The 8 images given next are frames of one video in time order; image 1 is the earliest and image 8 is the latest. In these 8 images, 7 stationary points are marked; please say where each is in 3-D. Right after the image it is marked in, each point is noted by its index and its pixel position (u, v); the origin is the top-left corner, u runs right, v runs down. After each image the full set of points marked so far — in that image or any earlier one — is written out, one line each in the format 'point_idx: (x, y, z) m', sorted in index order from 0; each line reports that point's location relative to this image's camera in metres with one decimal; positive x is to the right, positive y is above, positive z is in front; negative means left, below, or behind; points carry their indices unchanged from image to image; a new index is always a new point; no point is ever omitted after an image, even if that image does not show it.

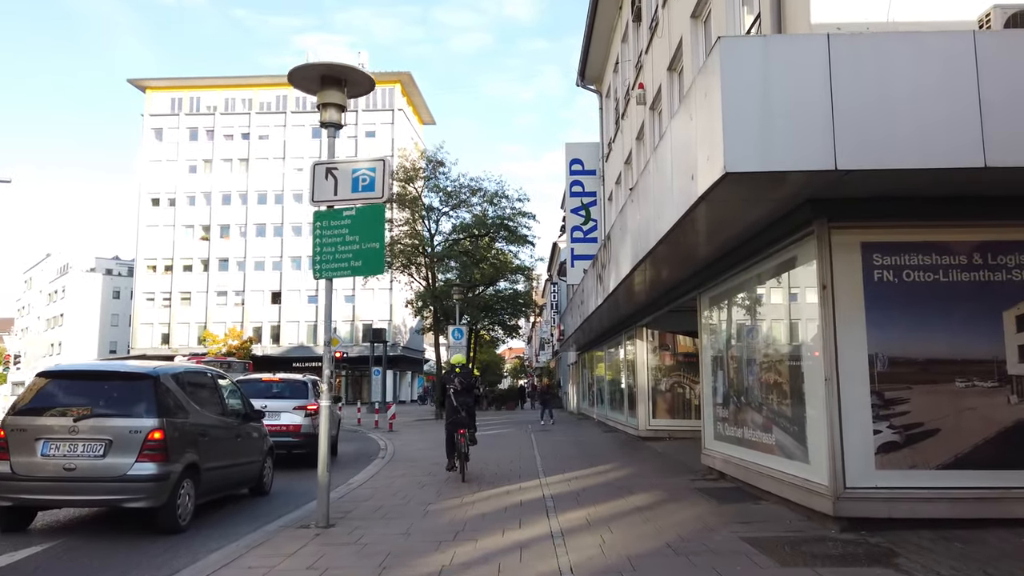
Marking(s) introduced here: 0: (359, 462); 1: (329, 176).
0: (-3.2, -3.6, +15.7) m
1: (-2.0, +1.2, +8.1) m
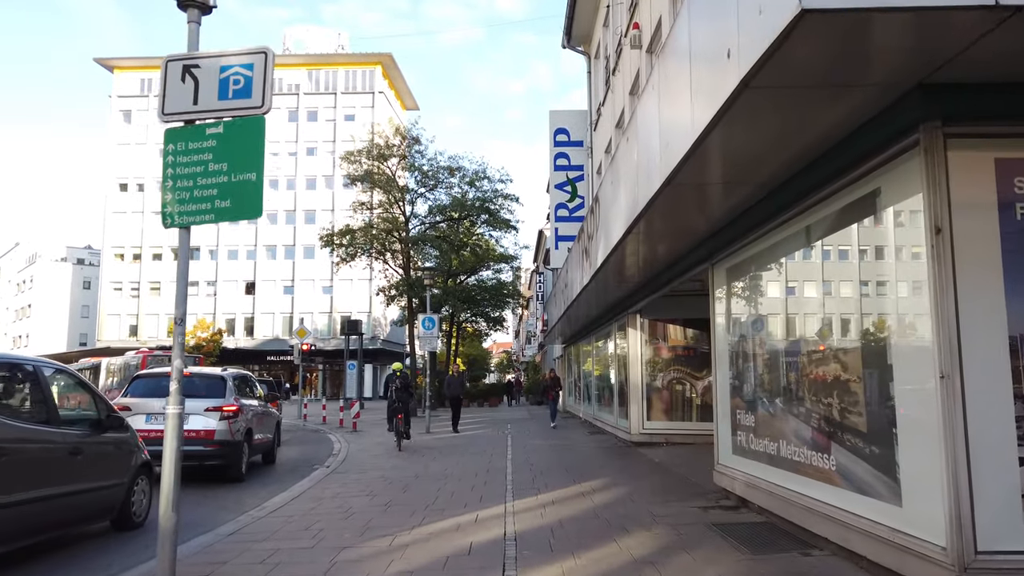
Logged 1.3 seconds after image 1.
0: (-3.7, -3.2, +13.2) m
1: (-2.4, +1.5, +5.5) m
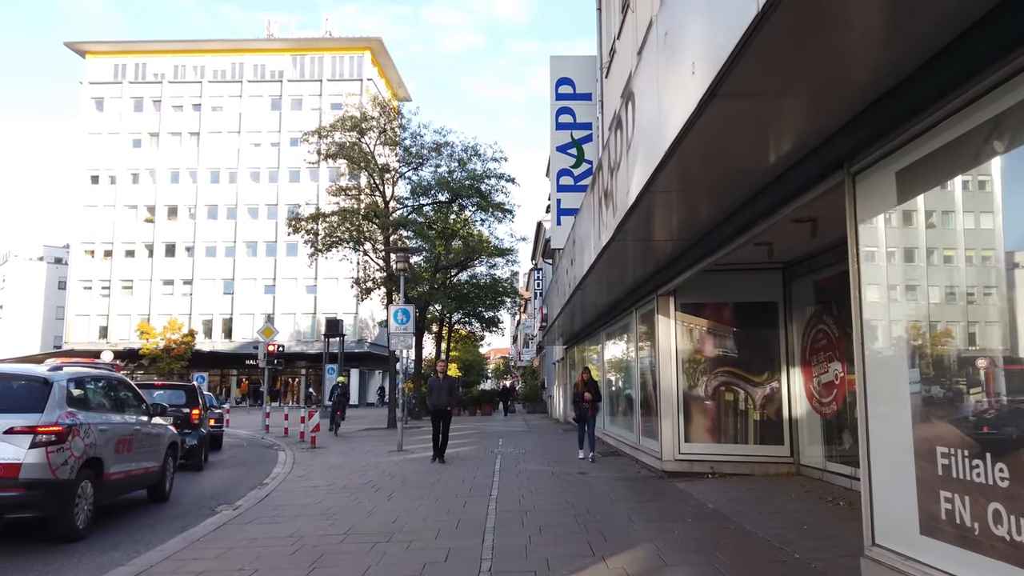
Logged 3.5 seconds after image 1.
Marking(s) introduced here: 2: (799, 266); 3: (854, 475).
0: (-3.9, -2.8, +9.3) m
1: (-2.5, +2.0, +1.6) m
2: (+3.8, +0.3, +10.0) m
3: (+3.9, -2.1, +8.6) m
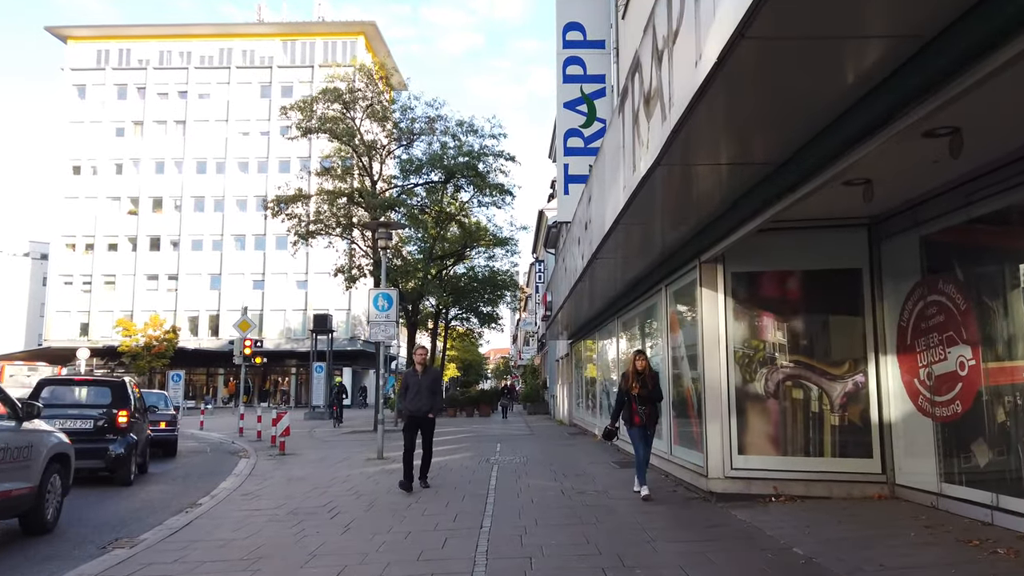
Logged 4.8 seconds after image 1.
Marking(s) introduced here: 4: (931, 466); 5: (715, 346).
0: (-3.9, -2.4, +6.7) m
1: (-2.5, +2.4, -0.9) m
2: (+3.8, +0.7, +7.5) m
3: (+3.9, -1.7, +6.0) m
4: (+3.8, -1.6, +6.9) m
5: (+2.2, -0.6, +8.2) m
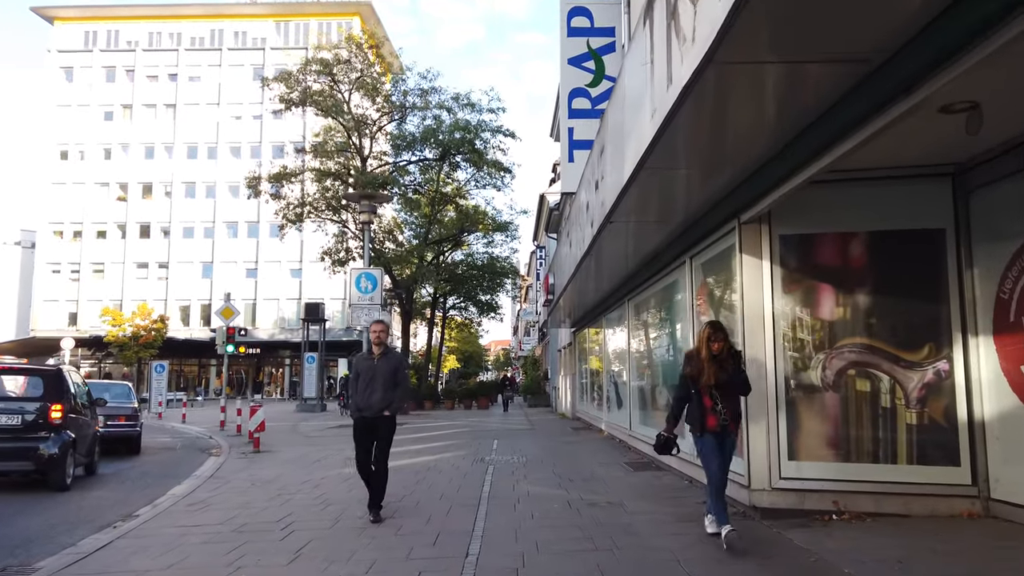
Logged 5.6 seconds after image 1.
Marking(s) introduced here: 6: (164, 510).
0: (-4.0, -2.1, +5.2) m
1: (-2.6, +2.6, -2.5) m
2: (+3.8, +1.0, +5.9) m
3: (+3.8, -1.5, +4.5) m
4: (+3.8, -1.4, +5.4) m
5: (+2.2, -0.3, +6.6) m
6: (-3.8, -2.5, +8.3) m
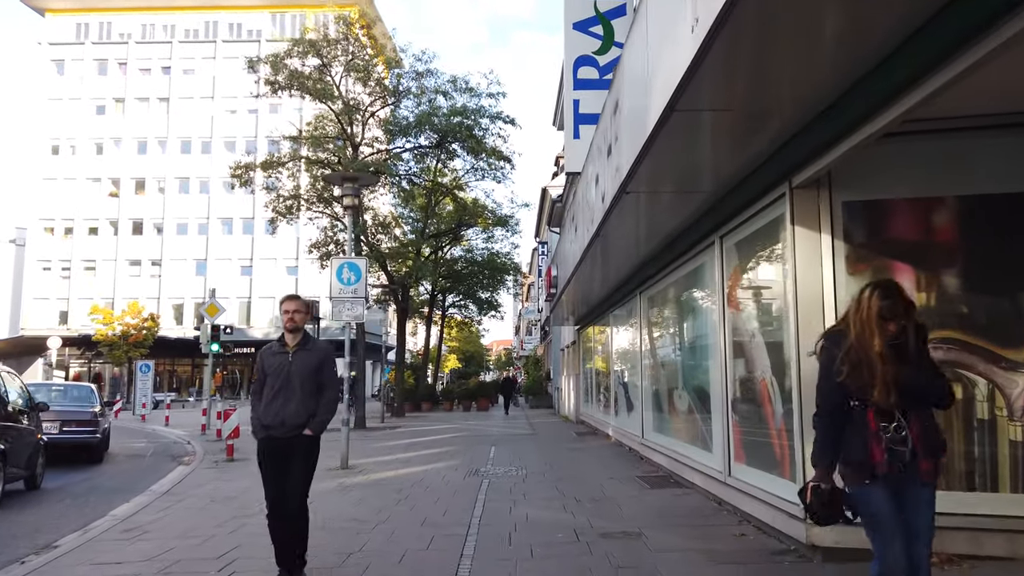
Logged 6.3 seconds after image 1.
0: (-4.0, -2.0, +3.9) m
1: (-2.7, +2.8, -3.8) m
2: (+3.7, +1.1, +4.5) m
3: (+3.8, -1.3, +3.1) m
4: (+3.8, -1.2, +4.0) m
5: (+2.1, -0.2, +5.3) m
6: (-3.9, -2.3, +7.0) m
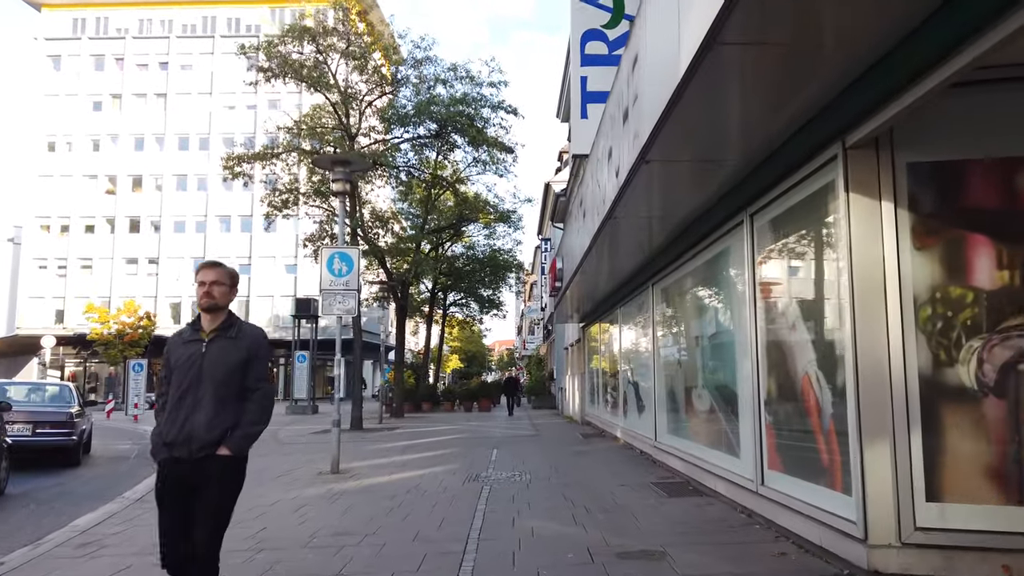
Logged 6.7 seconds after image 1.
0: (-4.0, -1.8, +3.1) m
1: (-2.7, +2.9, -4.6) m
2: (+3.7, +1.2, +3.7) m
3: (+3.8, -1.2, +2.3) m
4: (+3.8, -1.1, +3.2) m
5: (+2.1, -0.1, +4.4) m
6: (-3.8, -2.2, +6.2) m
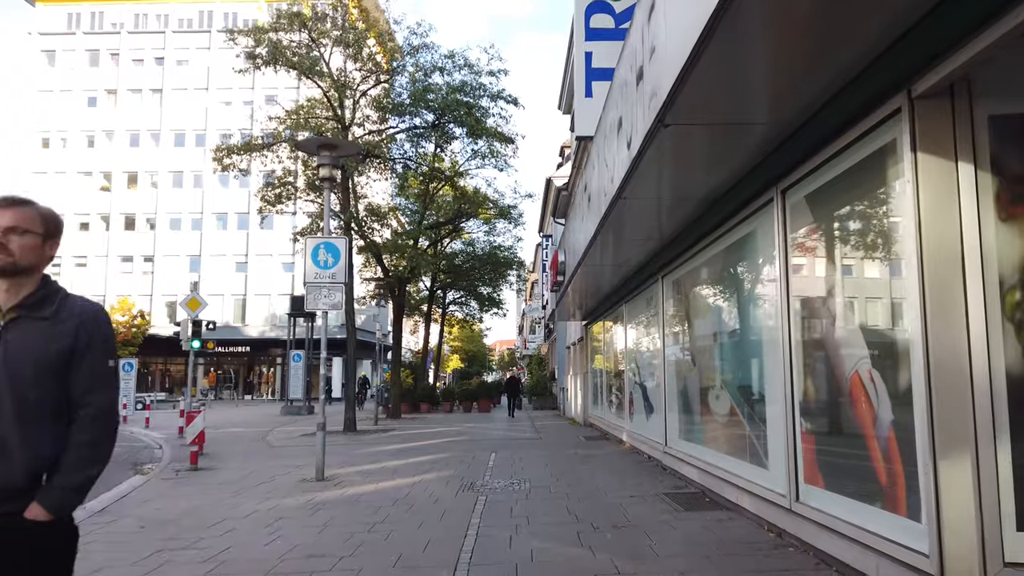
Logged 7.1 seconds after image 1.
0: (-4.0, -1.7, +2.3) m
1: (-2.7, +3.0, -5.4) m
2: (+3.7, +1.3, +2.9) m
3: (+3.8, -1.1, +1.5) m
4: (+3.7, -1.0, +2.4) m
5: (+2.1, 0.0, +3.6) m
6: (-3.9, -2.1, +5.4) m
